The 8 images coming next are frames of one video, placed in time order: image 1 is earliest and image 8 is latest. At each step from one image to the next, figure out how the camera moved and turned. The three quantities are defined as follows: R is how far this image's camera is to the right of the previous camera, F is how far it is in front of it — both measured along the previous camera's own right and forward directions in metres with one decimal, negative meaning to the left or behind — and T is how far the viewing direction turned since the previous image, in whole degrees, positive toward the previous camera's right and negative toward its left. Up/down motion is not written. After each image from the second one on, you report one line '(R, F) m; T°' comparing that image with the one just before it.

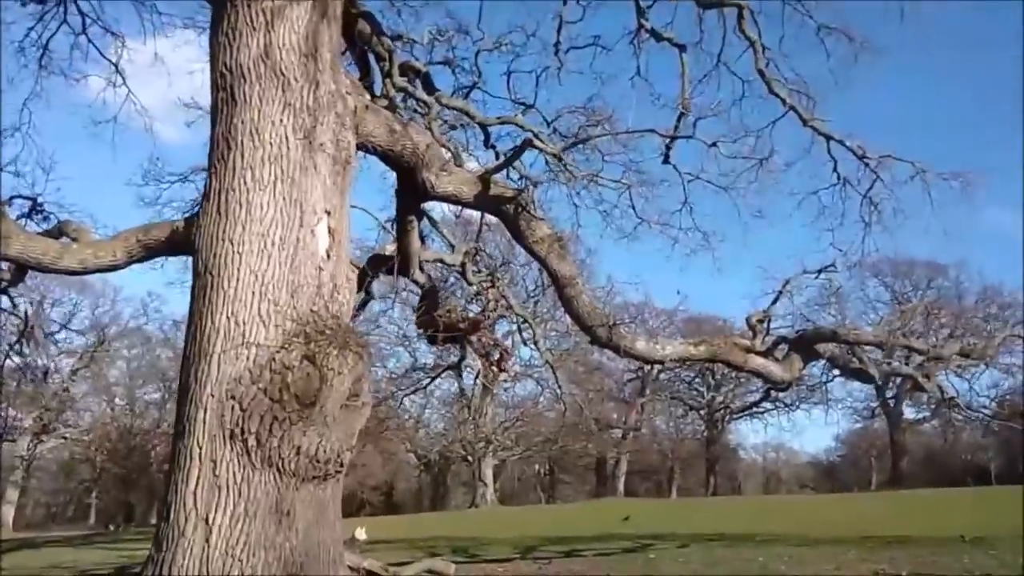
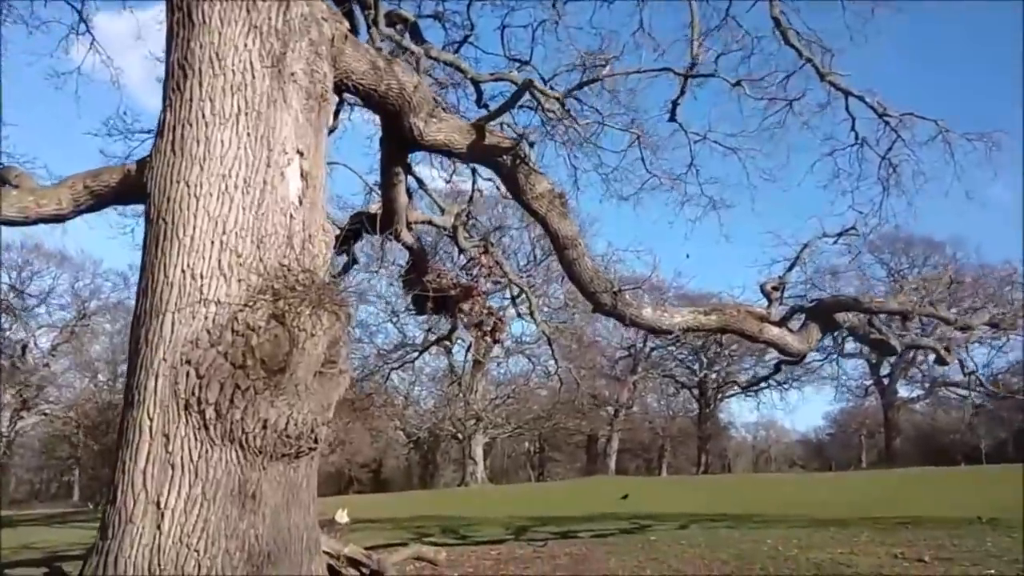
(-0.1, +0.7) m; +1°
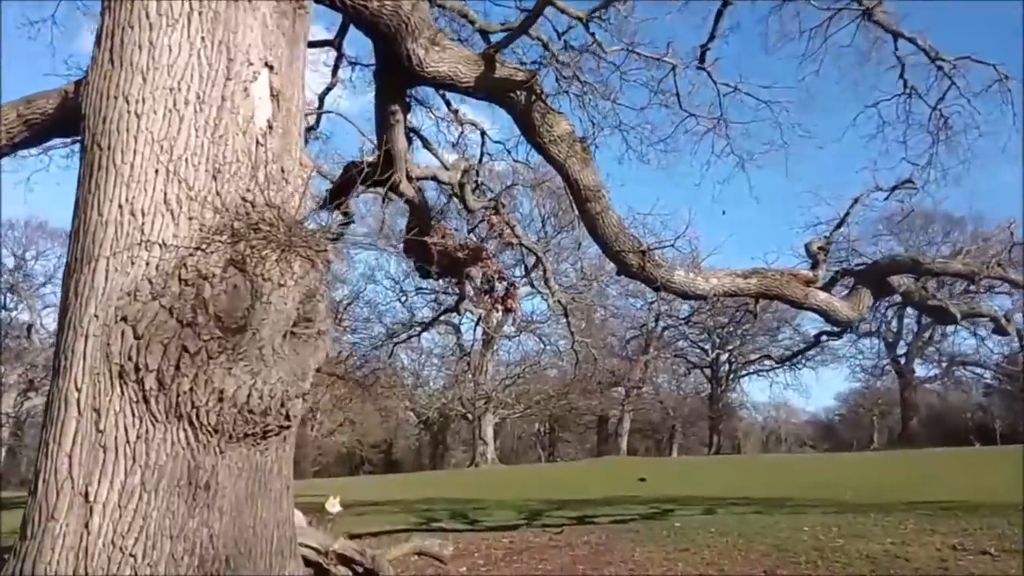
(0.0, +0.8) m; -1°
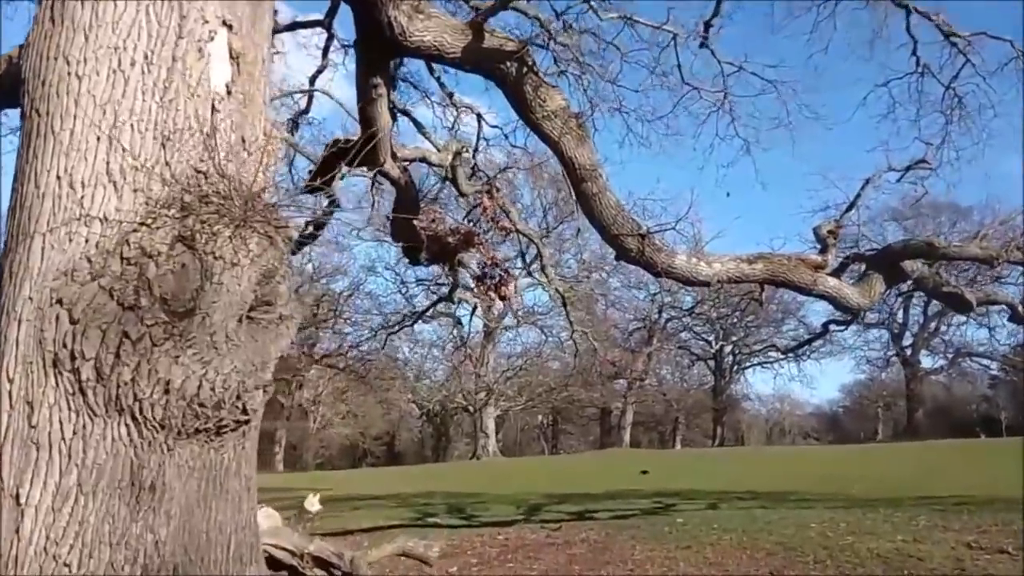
(+0.1, +0.3) m; 0°
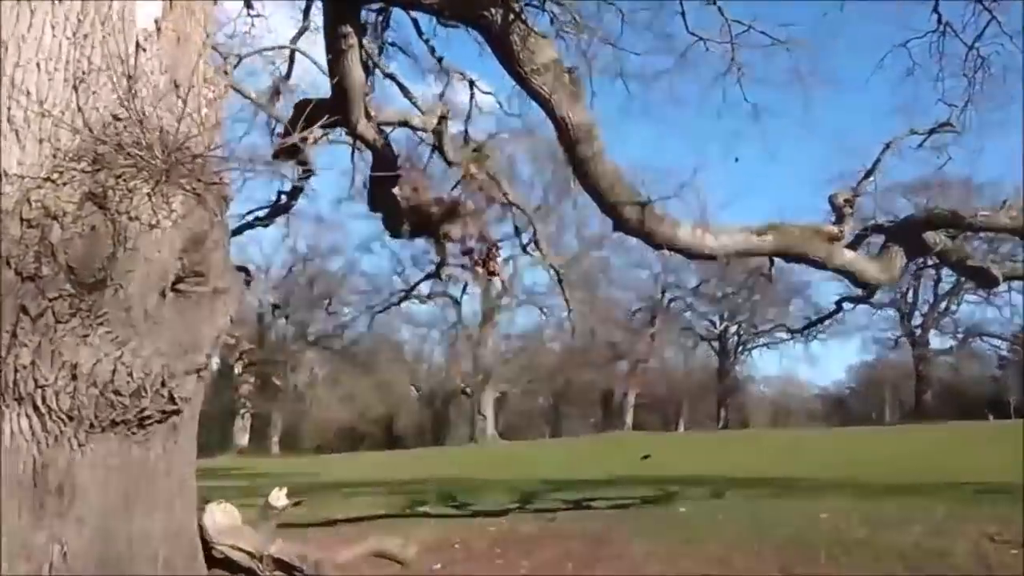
(+0.1, +0.5) m; 0°
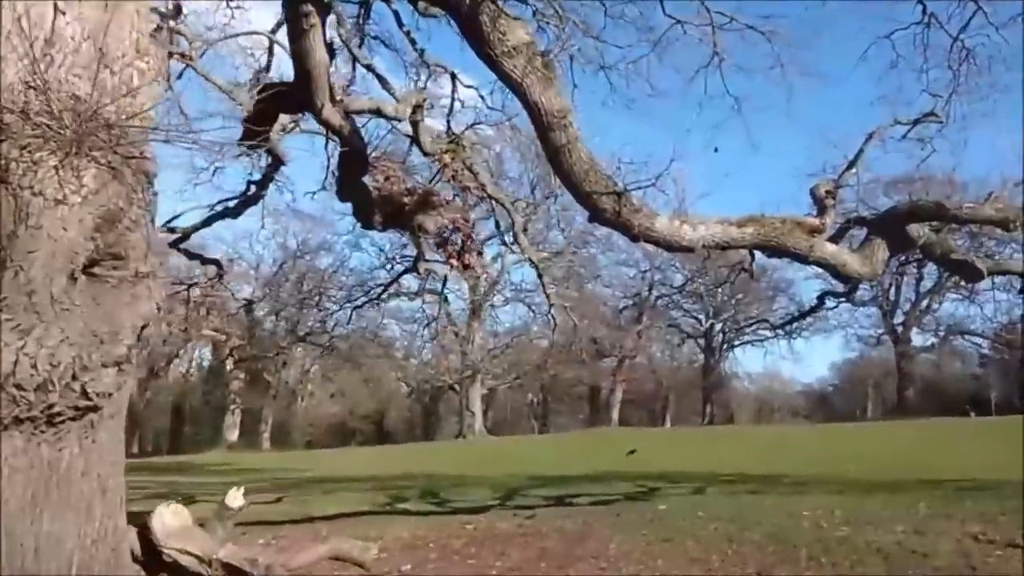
(+0.1, +0.2) m; +1°
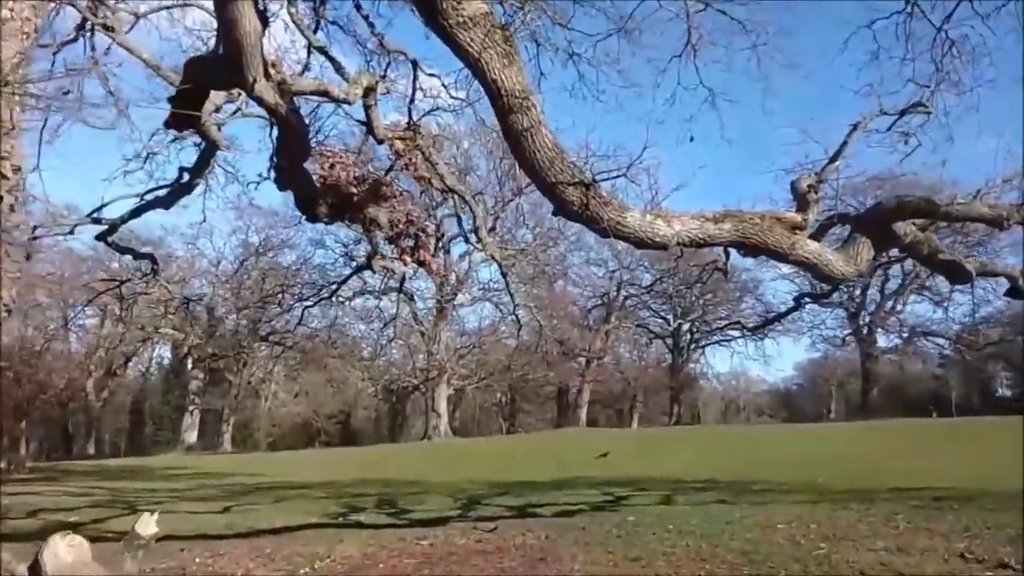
(+0.1, +0.5) m; +2°
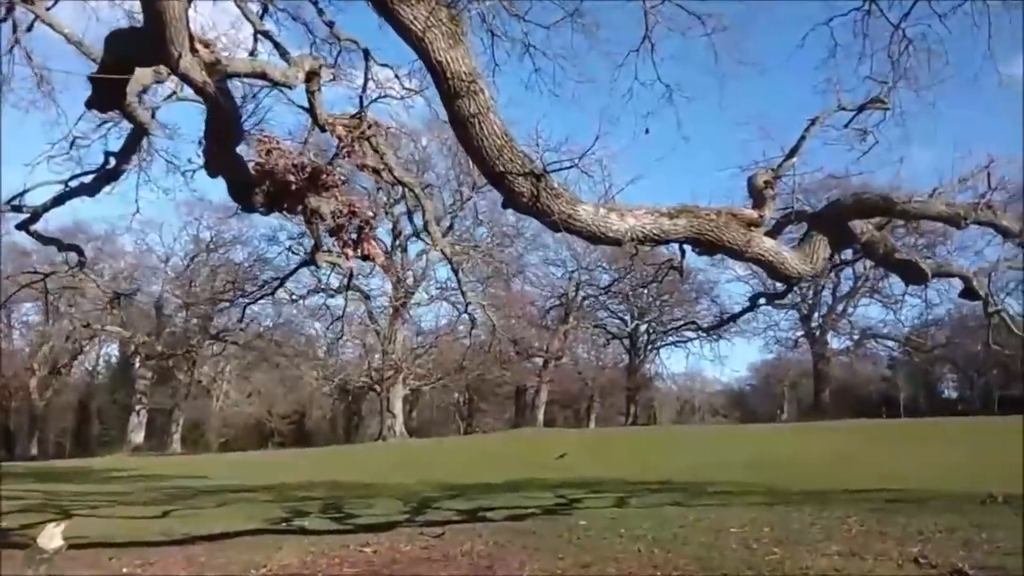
(+0.1, +0.2) m; +3°
